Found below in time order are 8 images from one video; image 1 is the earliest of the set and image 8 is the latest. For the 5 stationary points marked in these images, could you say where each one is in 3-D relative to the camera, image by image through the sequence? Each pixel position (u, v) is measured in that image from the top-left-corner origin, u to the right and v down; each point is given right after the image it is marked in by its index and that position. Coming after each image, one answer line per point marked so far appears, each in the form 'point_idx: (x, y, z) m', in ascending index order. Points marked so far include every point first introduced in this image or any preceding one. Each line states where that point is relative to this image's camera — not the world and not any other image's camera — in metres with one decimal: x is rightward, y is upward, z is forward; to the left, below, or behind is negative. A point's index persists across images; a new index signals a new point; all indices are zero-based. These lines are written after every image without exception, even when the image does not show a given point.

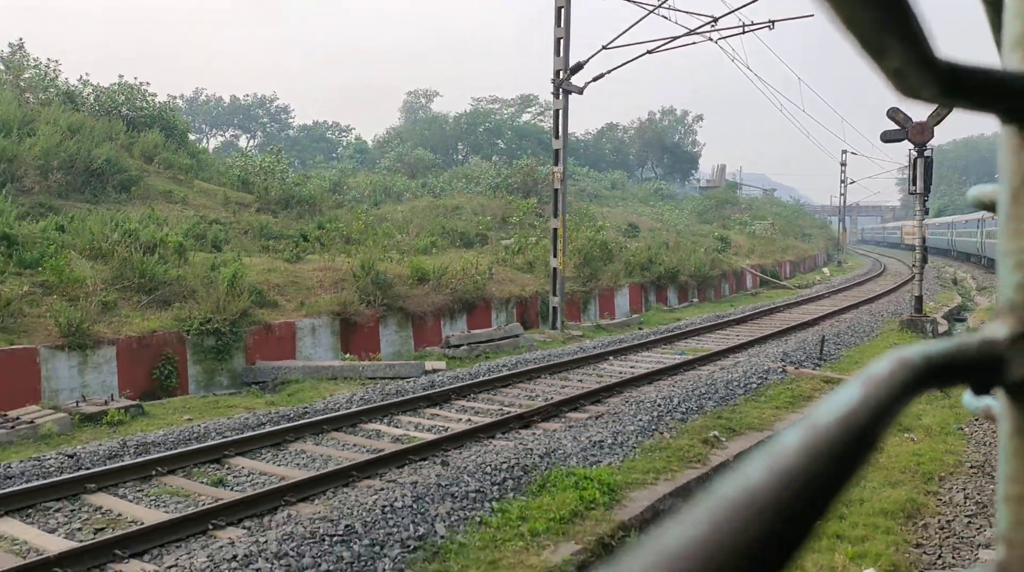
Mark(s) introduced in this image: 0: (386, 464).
0: (-0.8, -1.2, +6.7) m
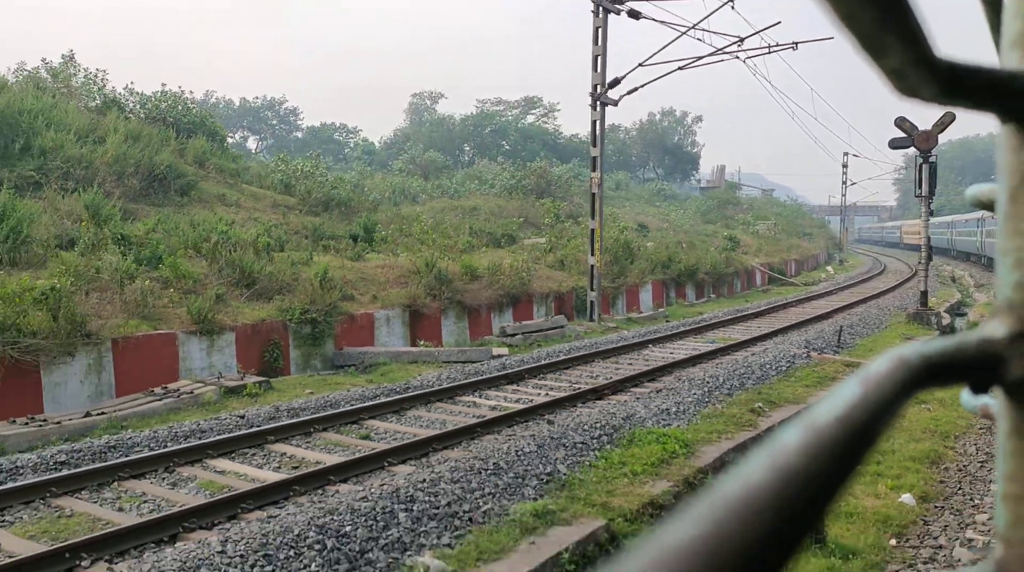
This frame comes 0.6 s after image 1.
0: (0.0, -1.2, +8.1) m
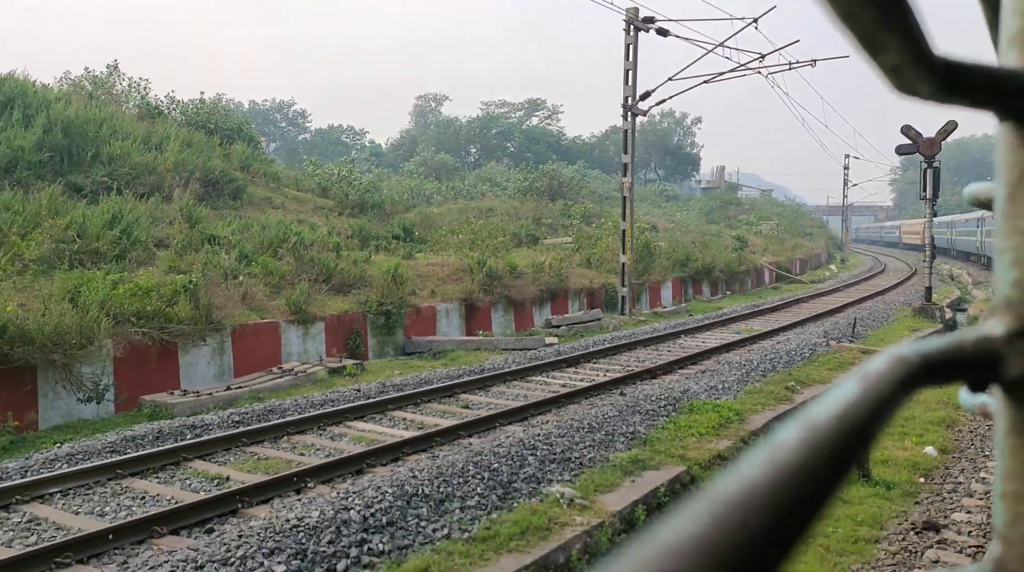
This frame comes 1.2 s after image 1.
0: (+0.7, -1.1, +9.4) m
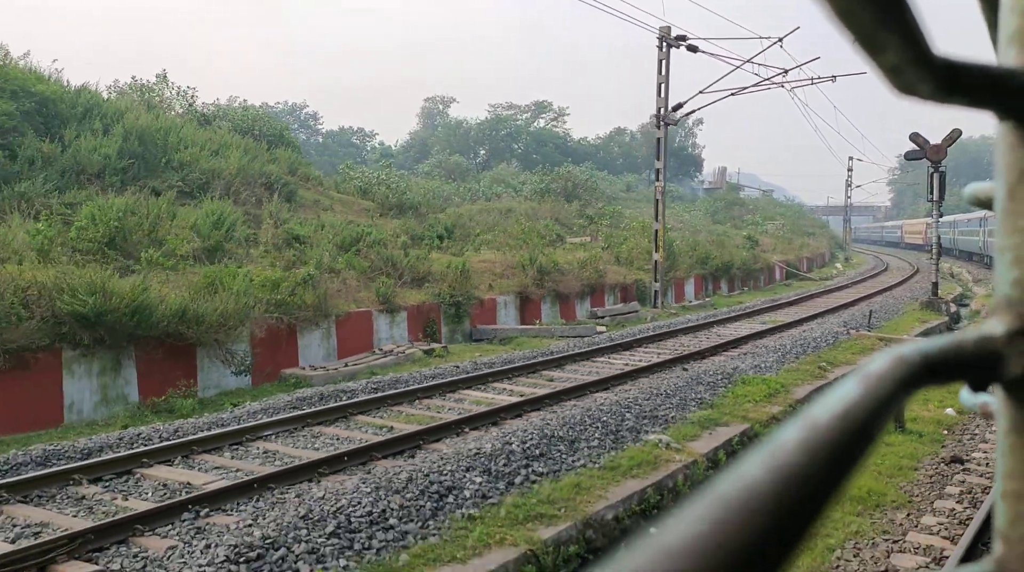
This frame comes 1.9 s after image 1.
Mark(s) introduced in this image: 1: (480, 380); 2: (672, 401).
0: (+1.6, -1.0, +11.0) m
1: (-0.3, -1.0, +10.2) m
2: (+1.6, -1.1, +9.2) m
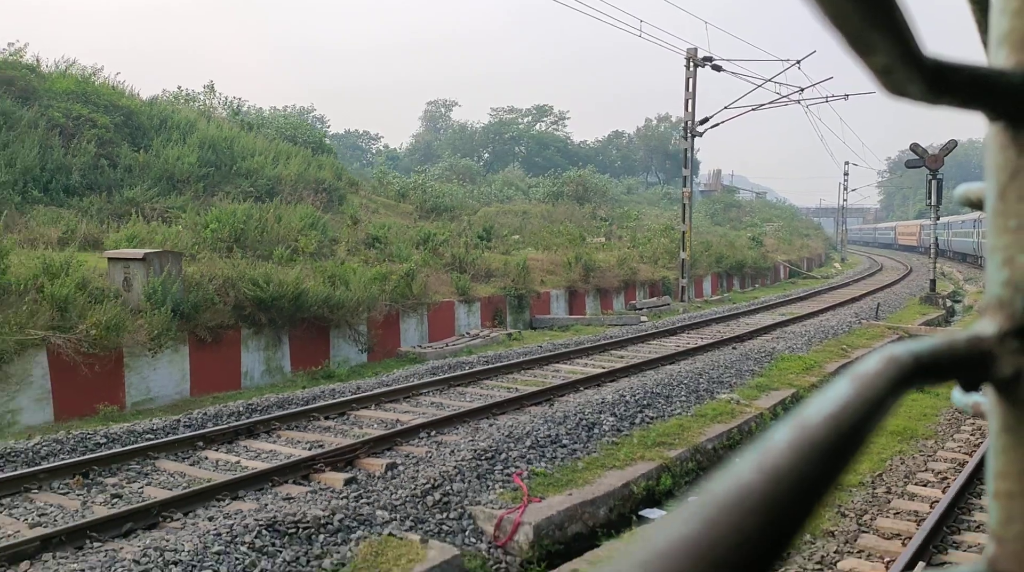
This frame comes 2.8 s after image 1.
0: (+2.6, -0.9, +12.9) m
1: (+0.7, -0.9, +12.1) m
2: (+2.6, -1.0, +11.1) m
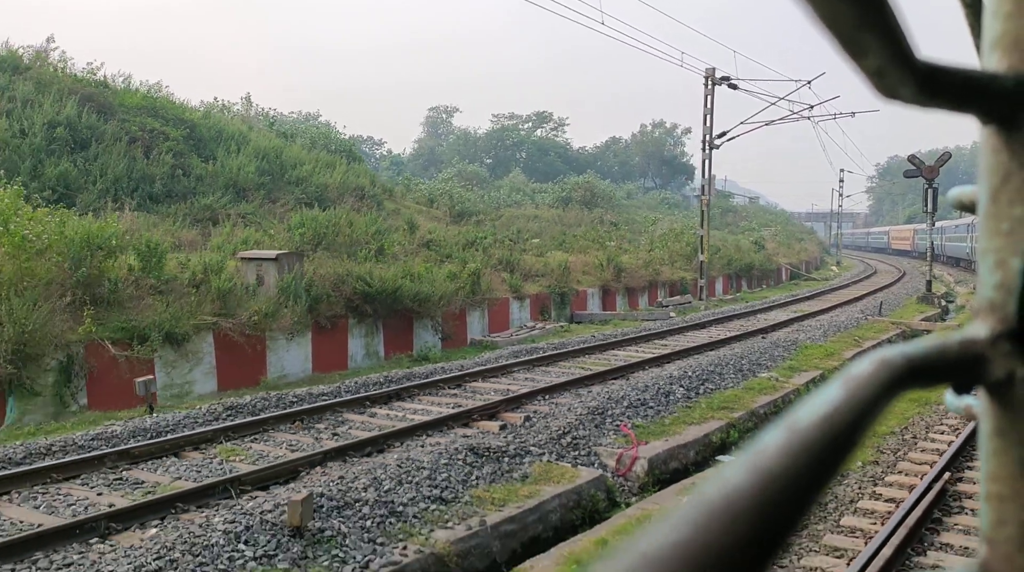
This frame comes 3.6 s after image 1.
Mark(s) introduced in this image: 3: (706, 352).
0: (+3.4, -0.8, +14.6) m
1: (+1.6, -0.8, +13.8) m
2: (+3.5, -0.9, +12.9) m
3: (+2.7, -0.9, +12.8) m
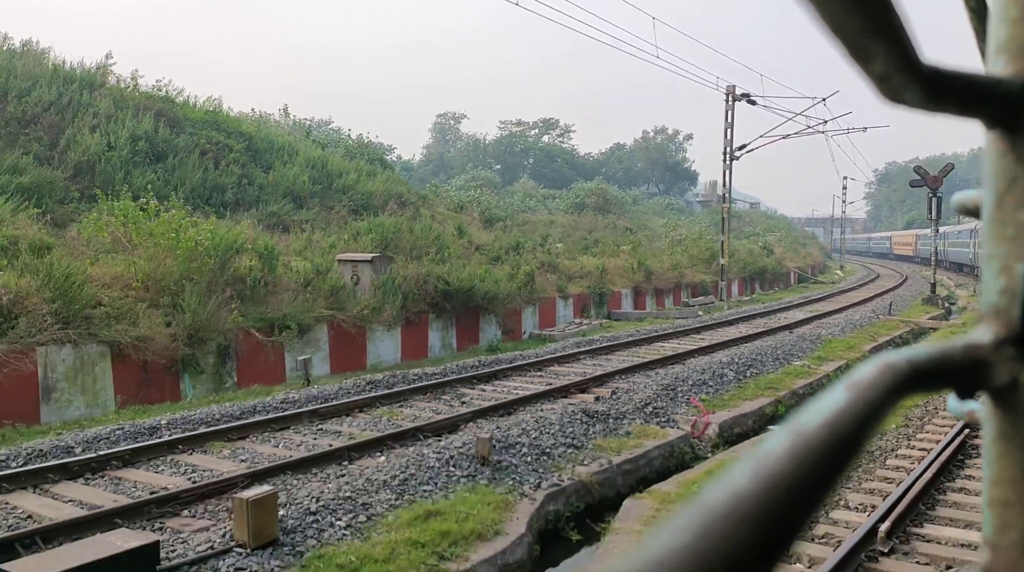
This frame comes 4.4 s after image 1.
0: (+4.3, -0.8, +16.2) m
1: (+2.4, -0.8, +15.4) m
2: (+4.3, -0.9, +14.4) m
3: (+3.5, -0.9, +14.4) m
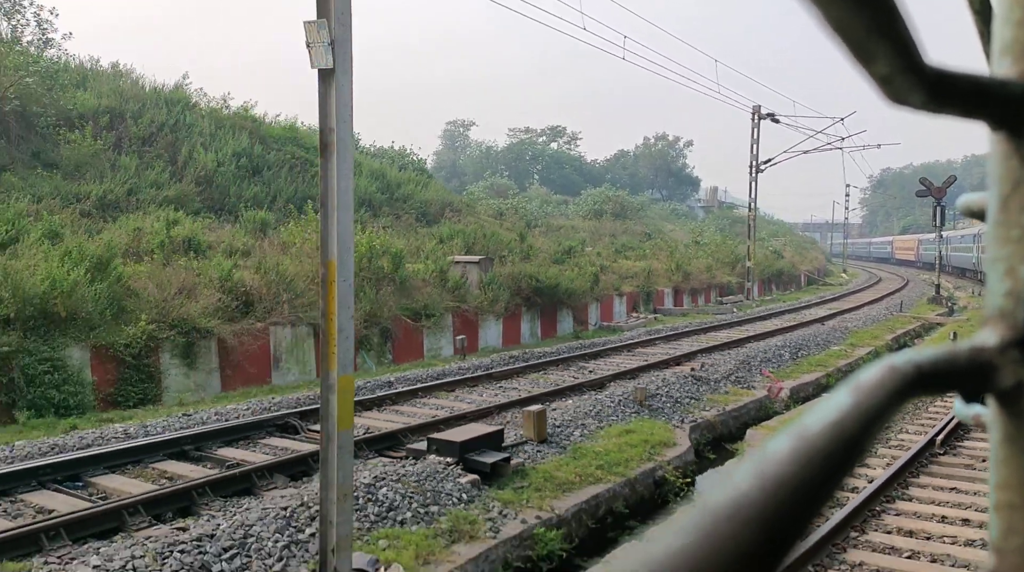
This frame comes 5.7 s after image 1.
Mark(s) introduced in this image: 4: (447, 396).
0: (+5.6, -0.8, +18.6) m
1: (+3.8, -0.8, +17.7) m
2: (+5.7, -0.9, +16.8) m
3: (+4.9, -0.8, +16.8) m
4: (-0.6, -1.0, +8.7) m
